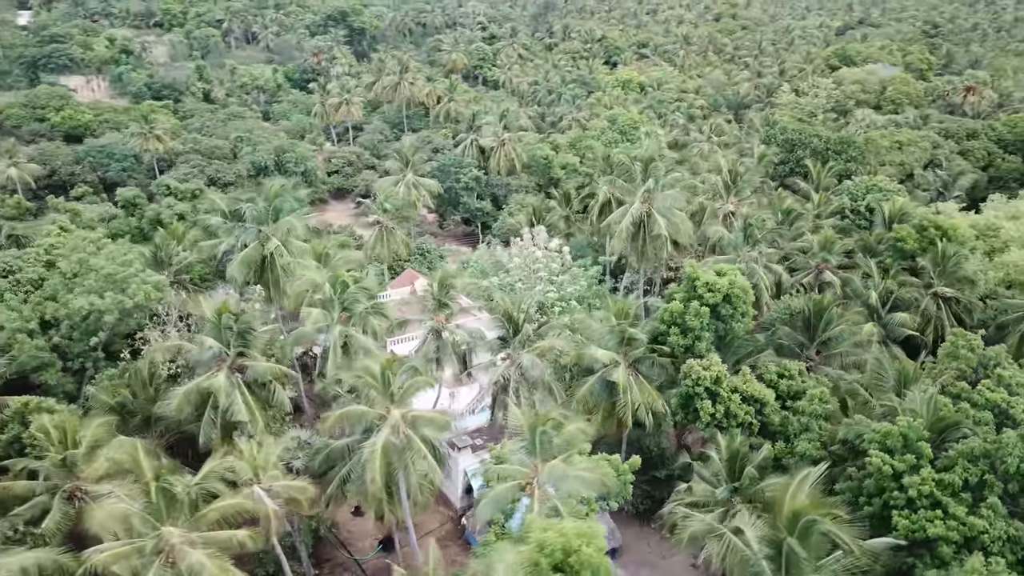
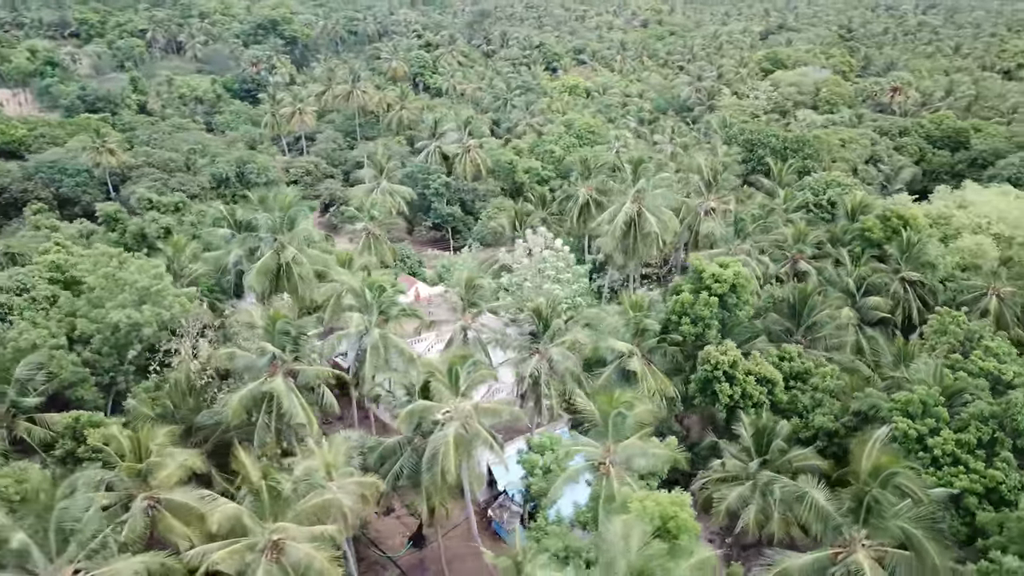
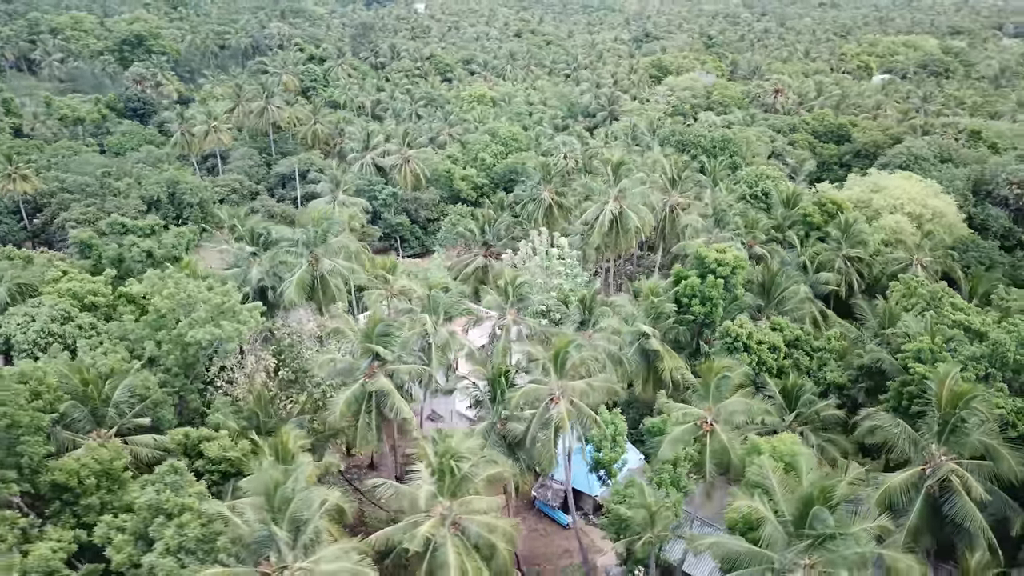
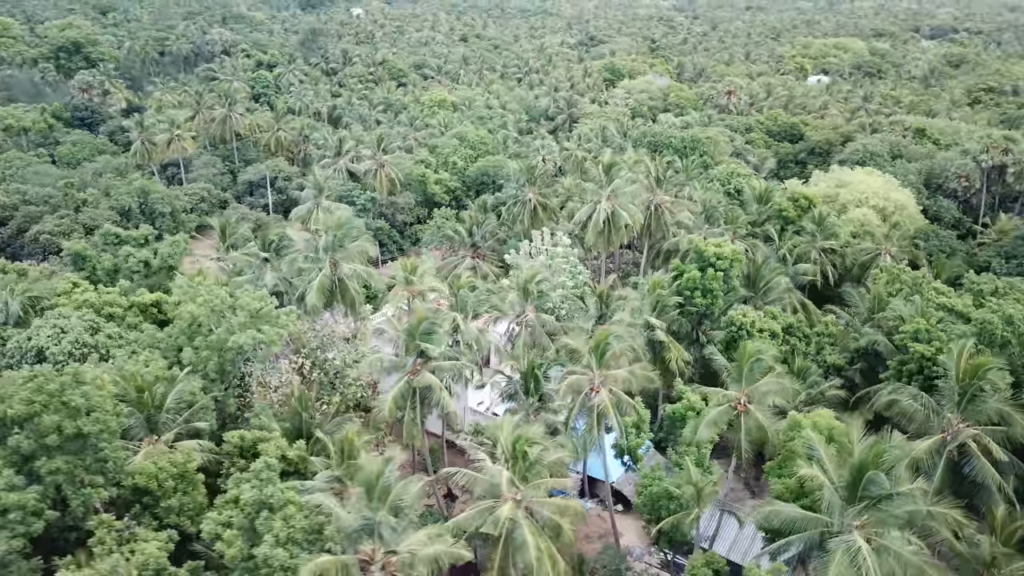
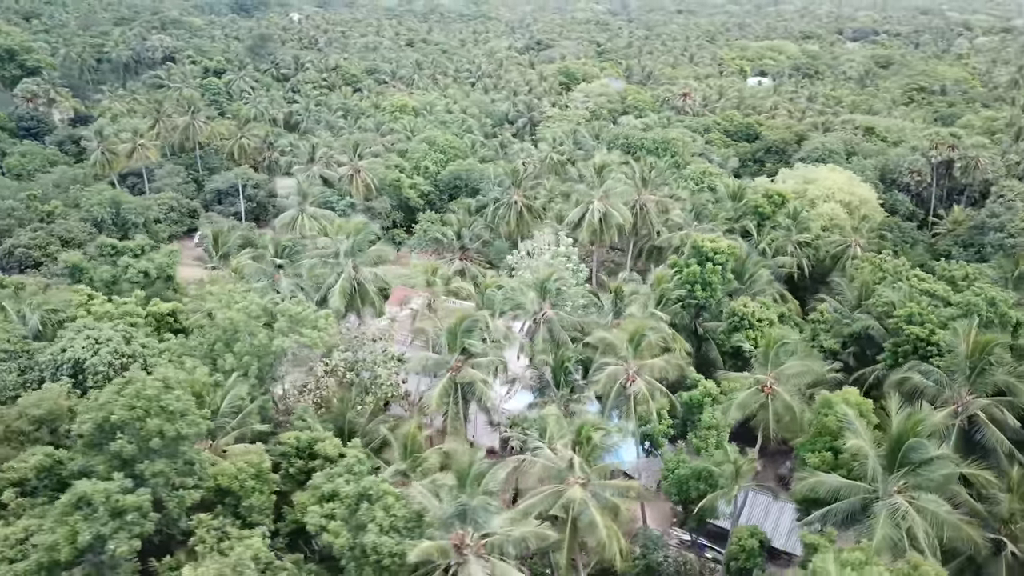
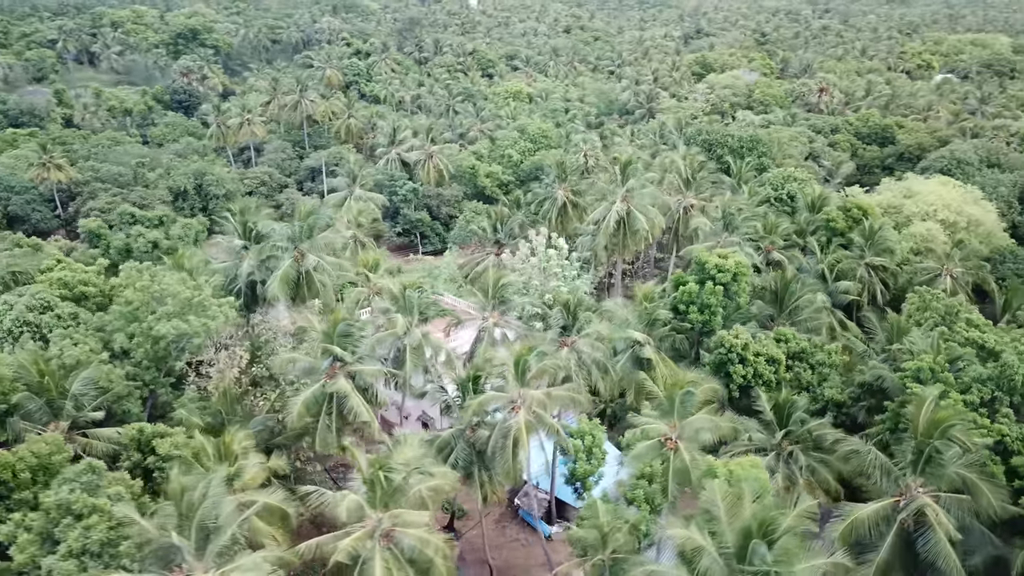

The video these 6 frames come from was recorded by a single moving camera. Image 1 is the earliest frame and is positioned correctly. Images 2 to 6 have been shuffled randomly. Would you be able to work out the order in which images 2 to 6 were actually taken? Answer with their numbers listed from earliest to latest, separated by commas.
2, 6, 3, 4, 5
